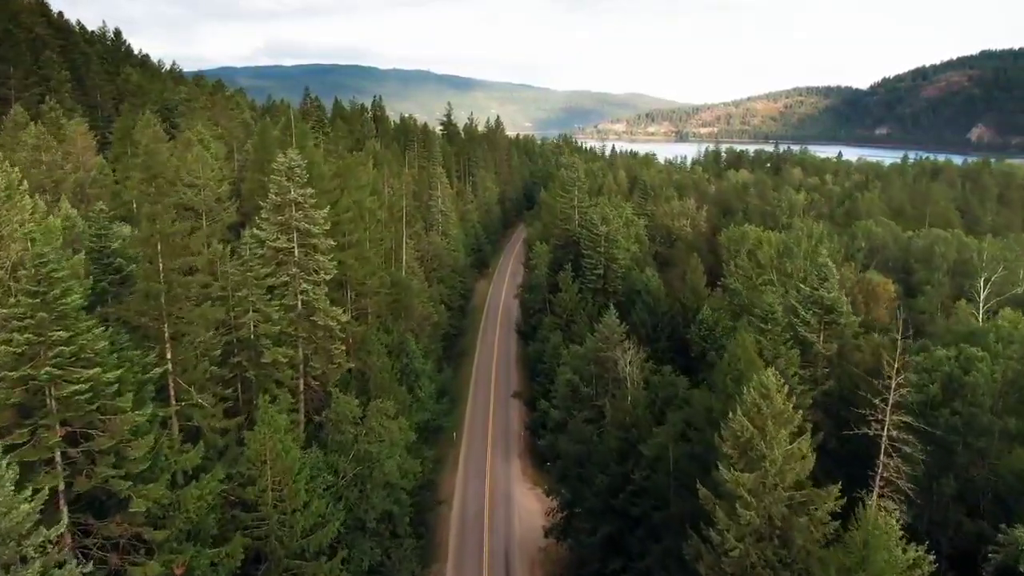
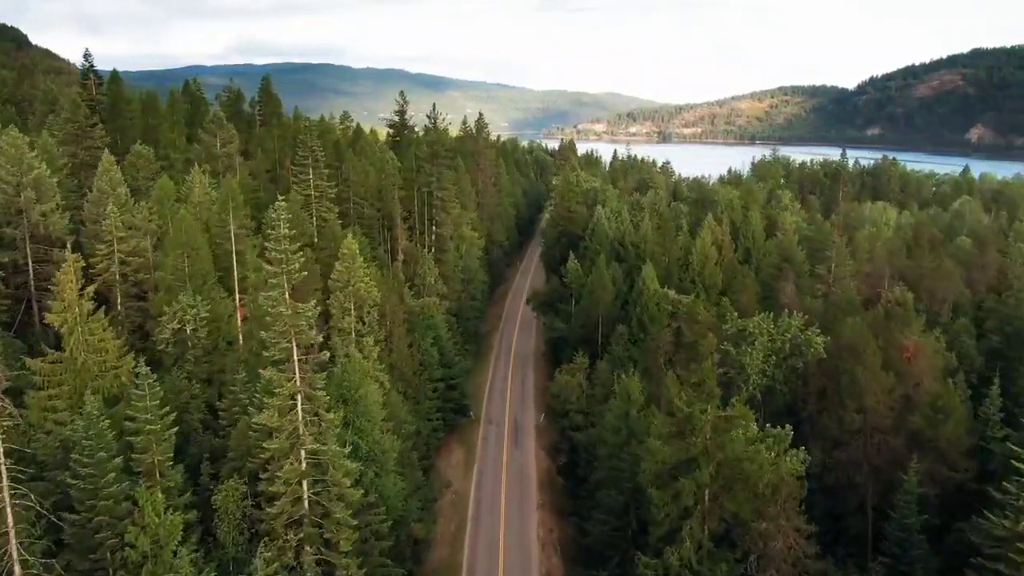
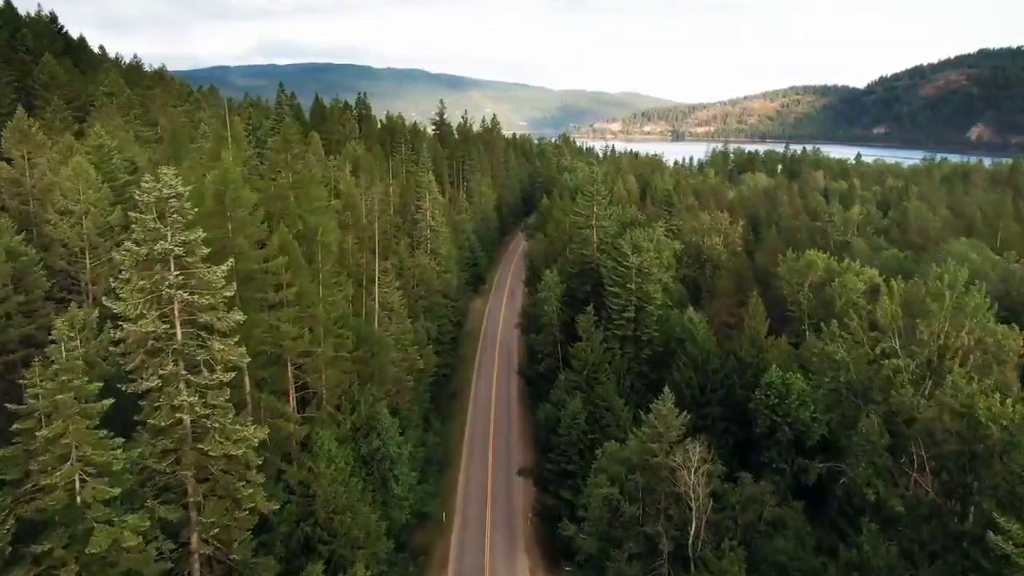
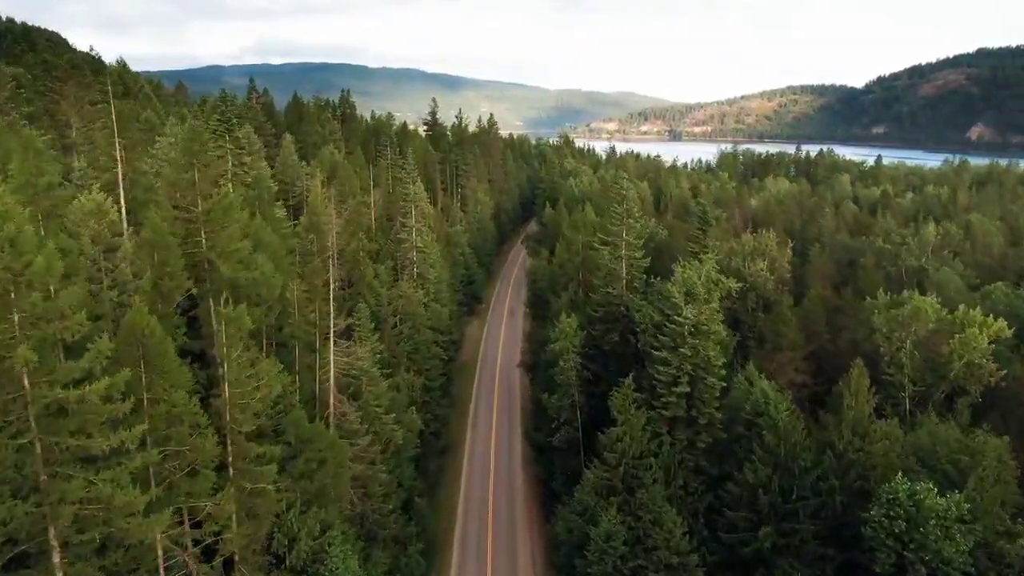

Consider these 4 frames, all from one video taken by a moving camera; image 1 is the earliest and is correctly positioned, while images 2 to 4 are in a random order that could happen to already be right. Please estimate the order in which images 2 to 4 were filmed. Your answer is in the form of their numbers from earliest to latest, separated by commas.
3, 4, 2
